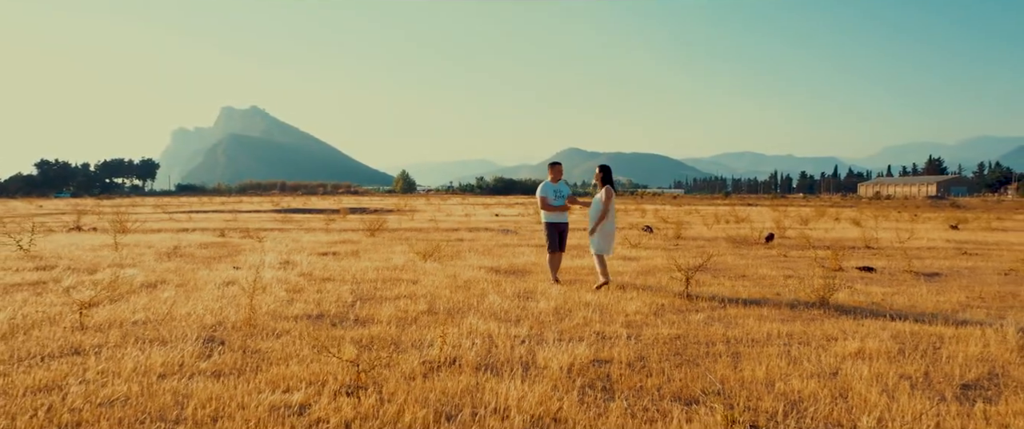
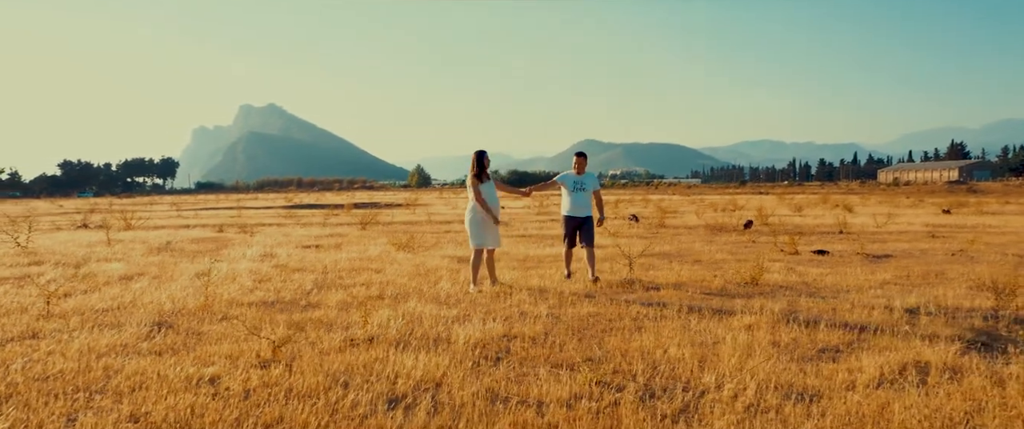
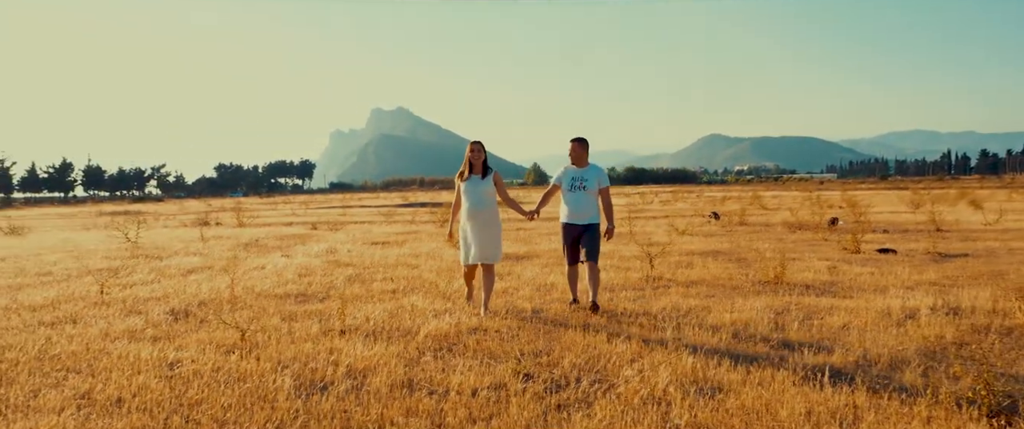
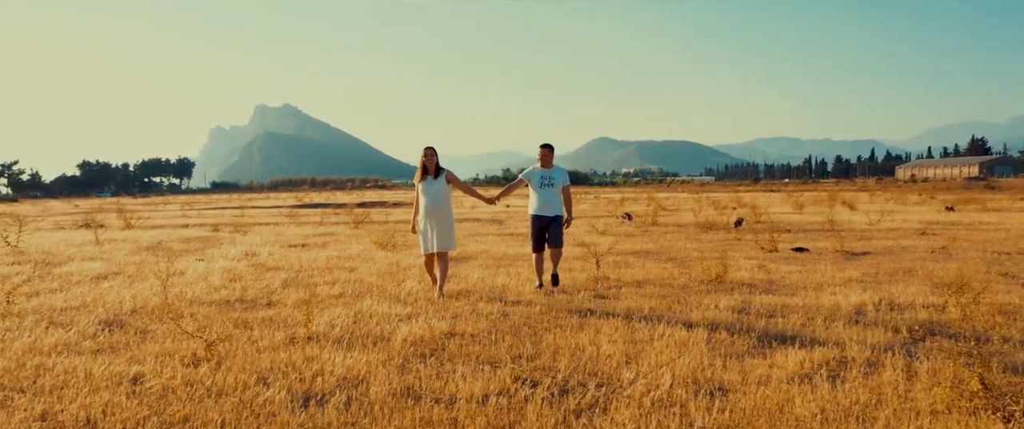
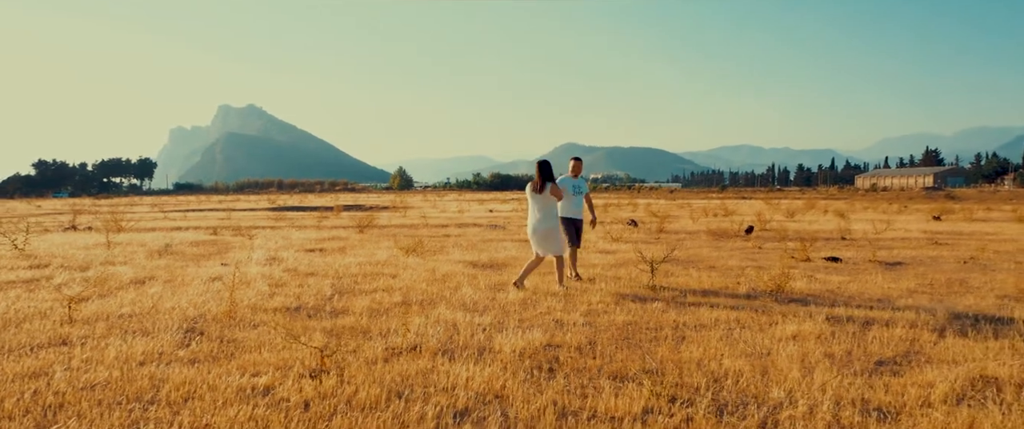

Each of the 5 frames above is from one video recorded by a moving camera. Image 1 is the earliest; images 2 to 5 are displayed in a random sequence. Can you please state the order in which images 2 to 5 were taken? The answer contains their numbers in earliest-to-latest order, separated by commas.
5, 2, 4, 3
